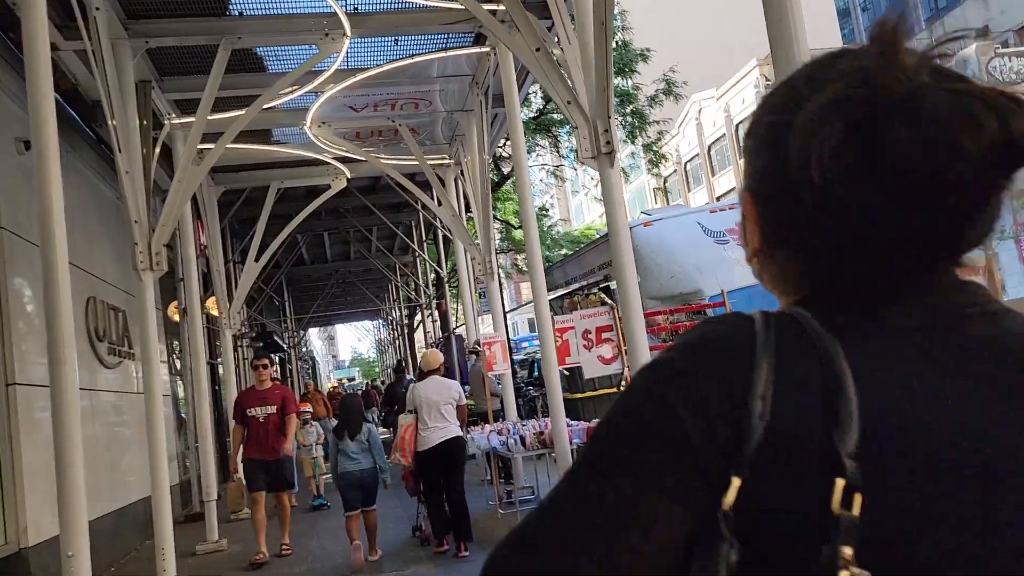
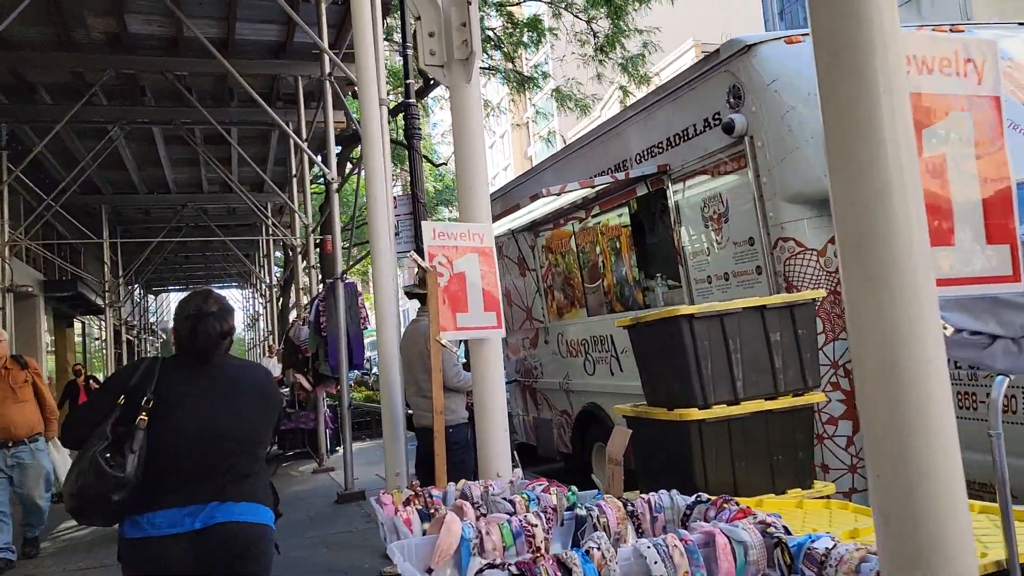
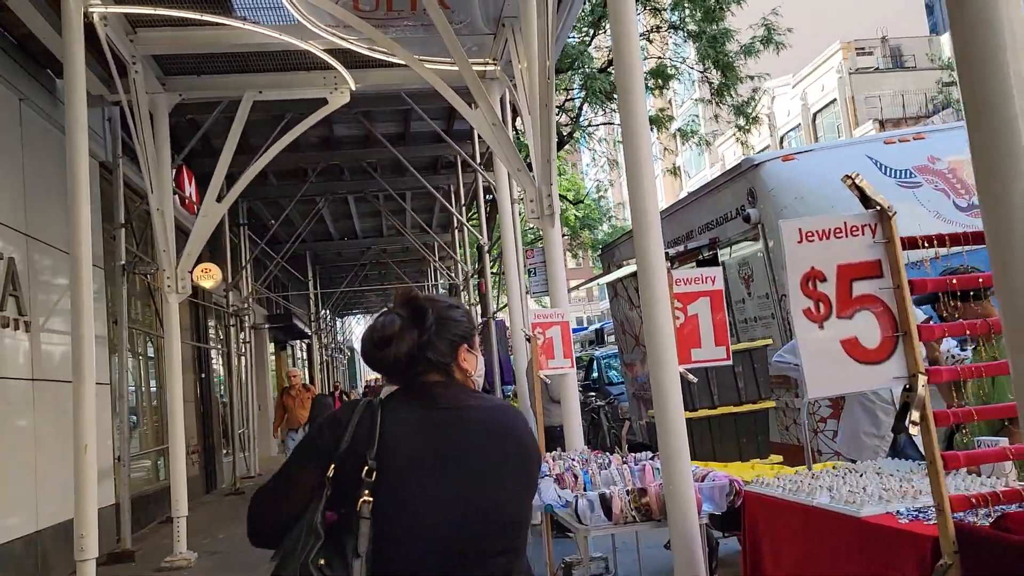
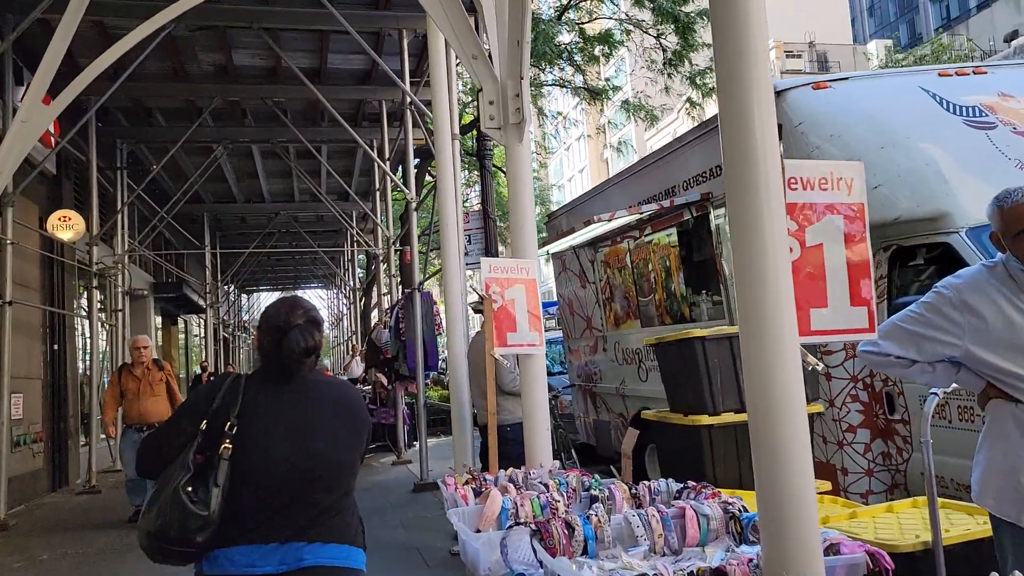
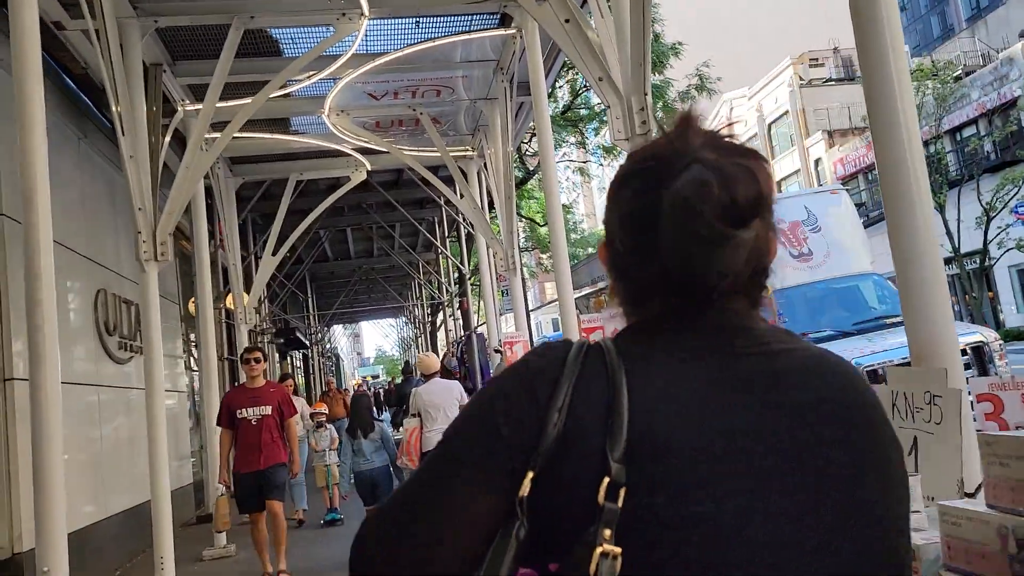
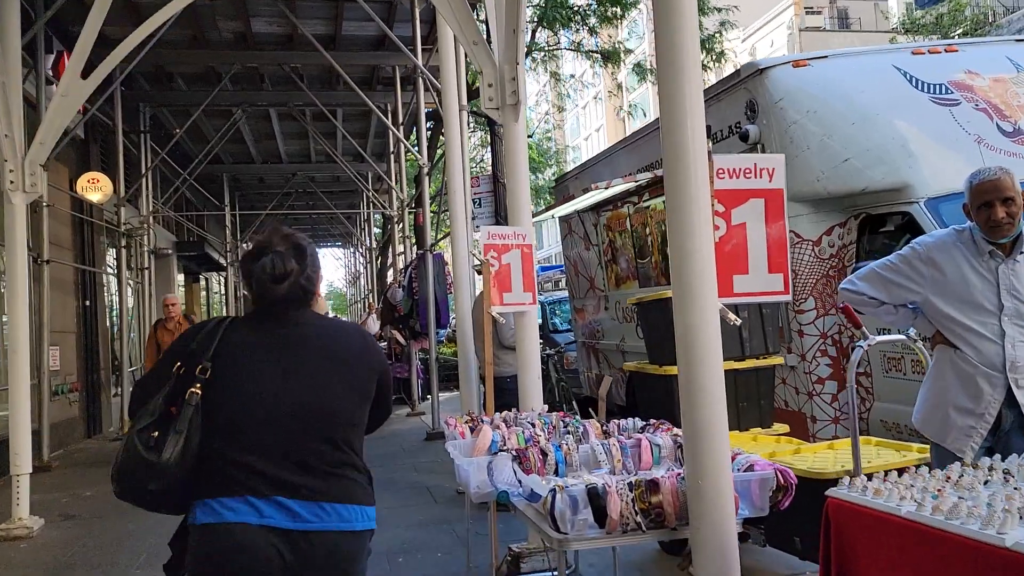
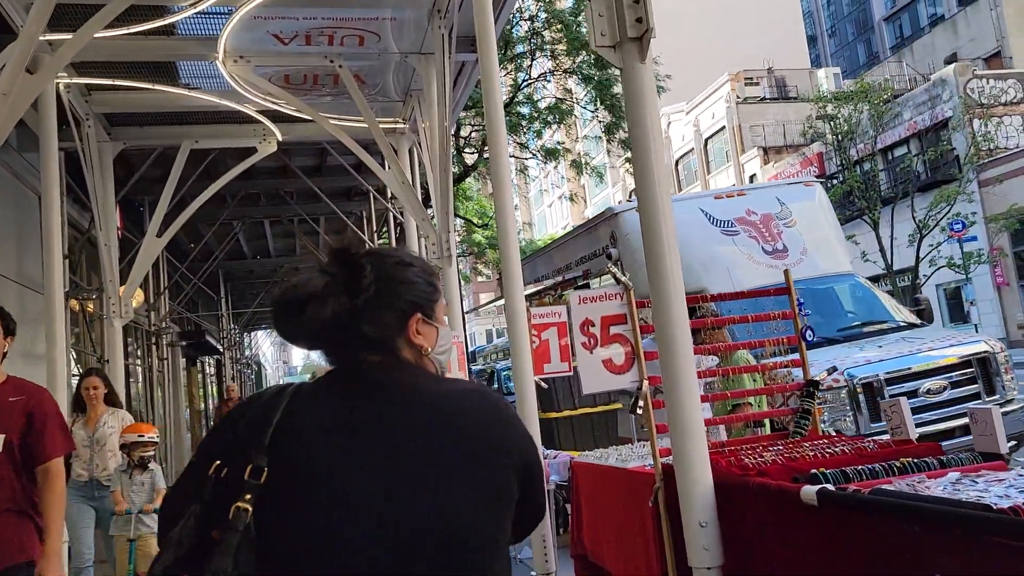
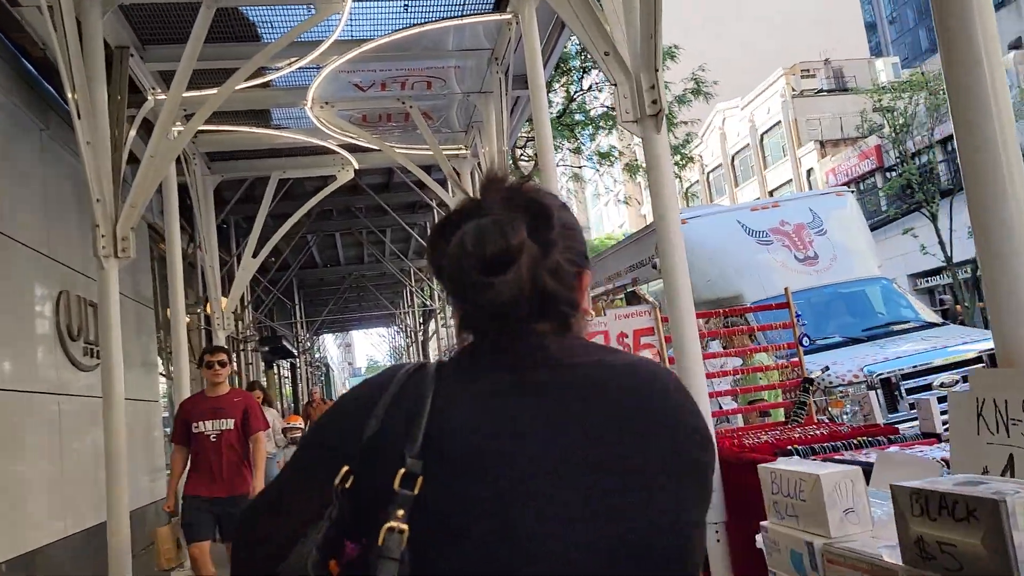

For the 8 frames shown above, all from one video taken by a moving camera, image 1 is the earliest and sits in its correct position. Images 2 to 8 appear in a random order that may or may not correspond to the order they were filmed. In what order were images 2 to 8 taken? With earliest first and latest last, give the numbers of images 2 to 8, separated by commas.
5, 8, 7, 3, 6, 4, 2
